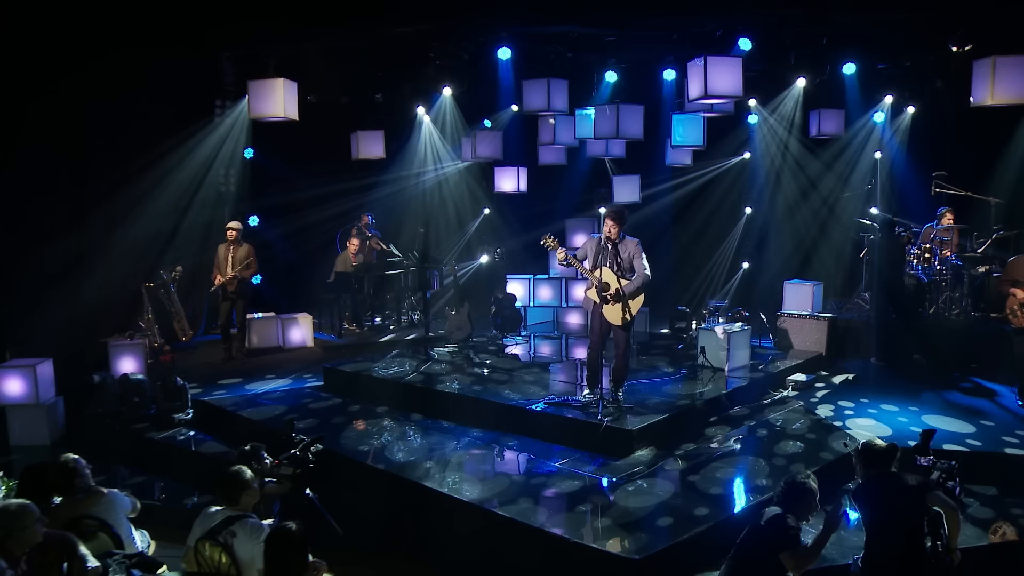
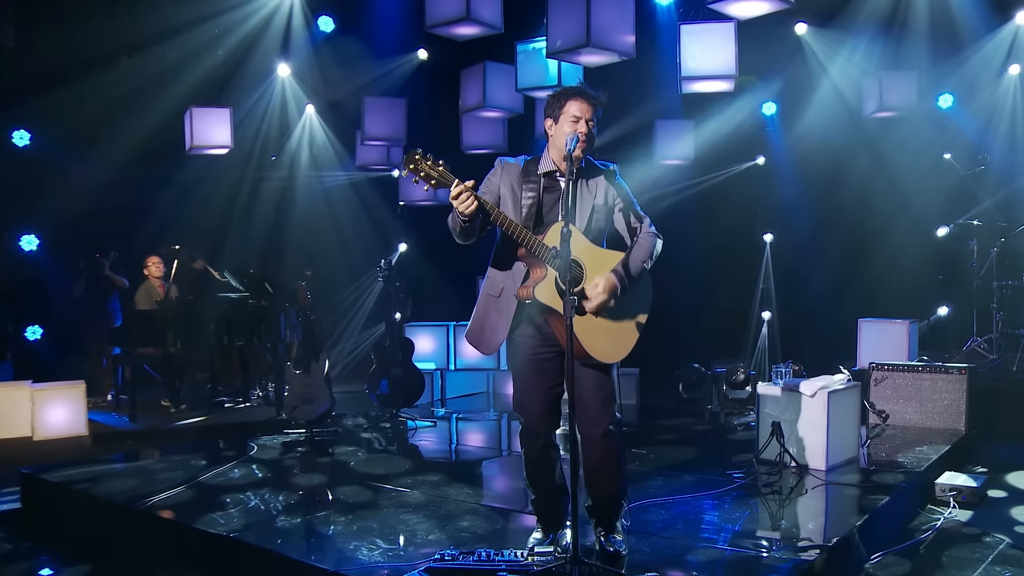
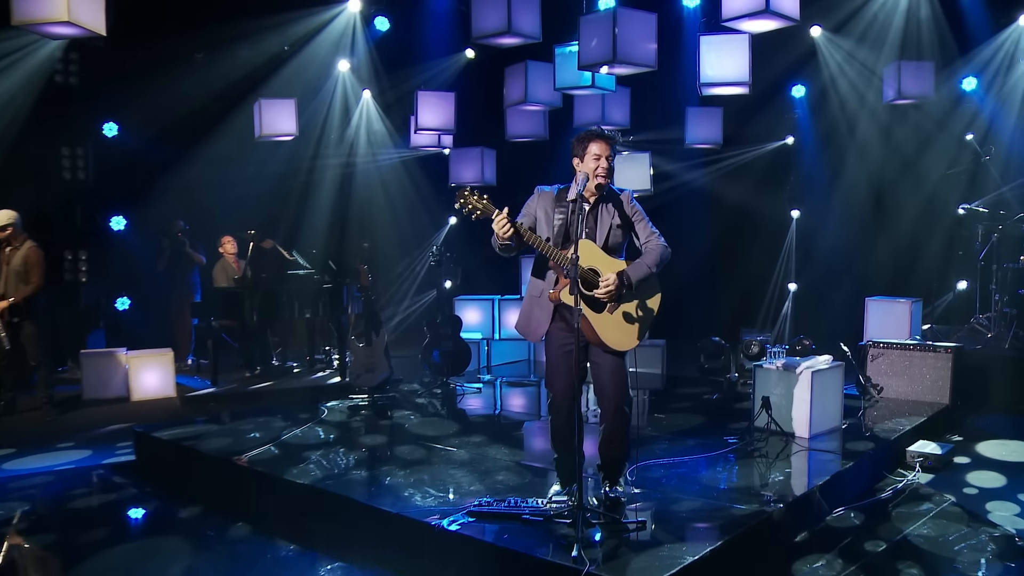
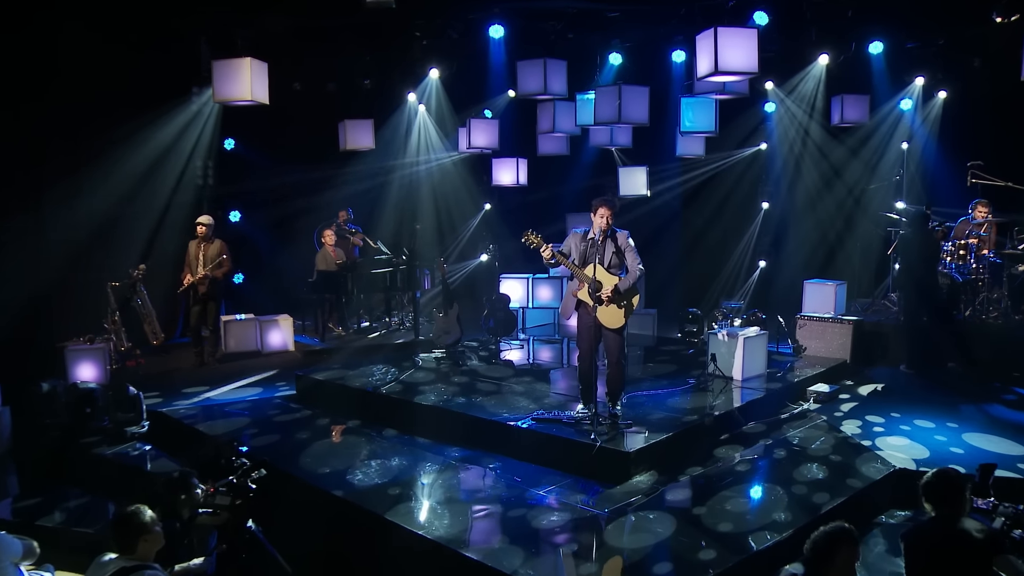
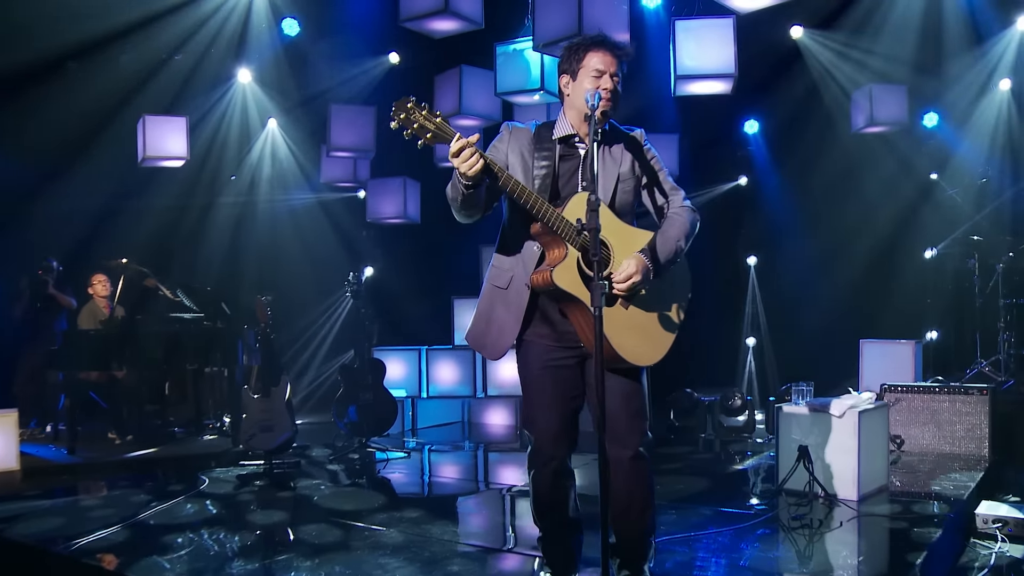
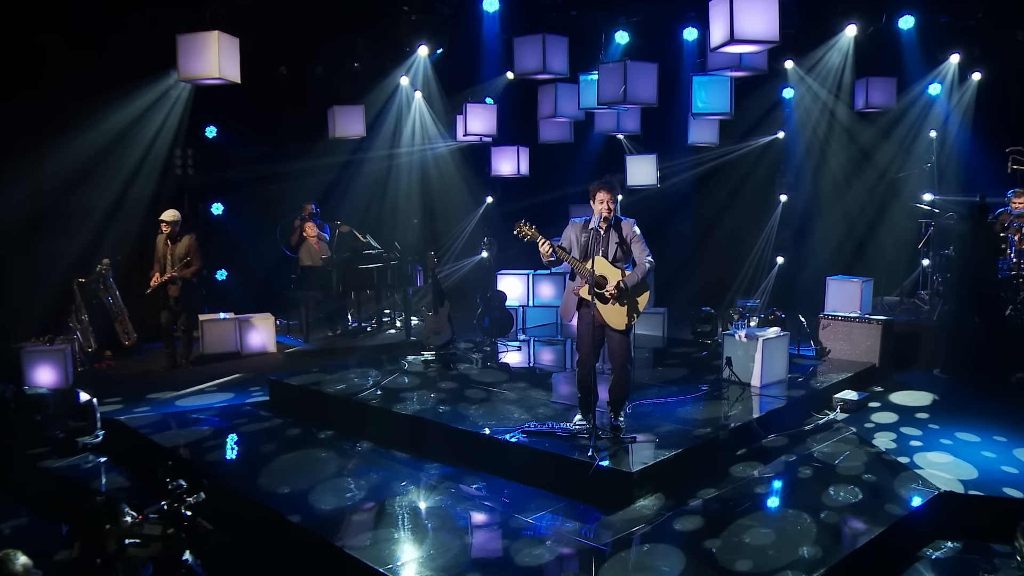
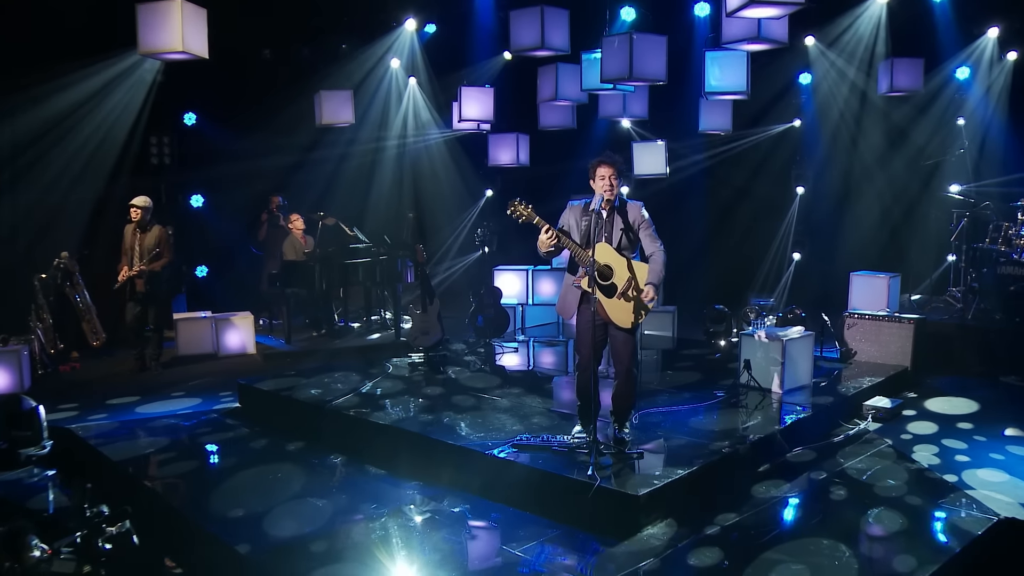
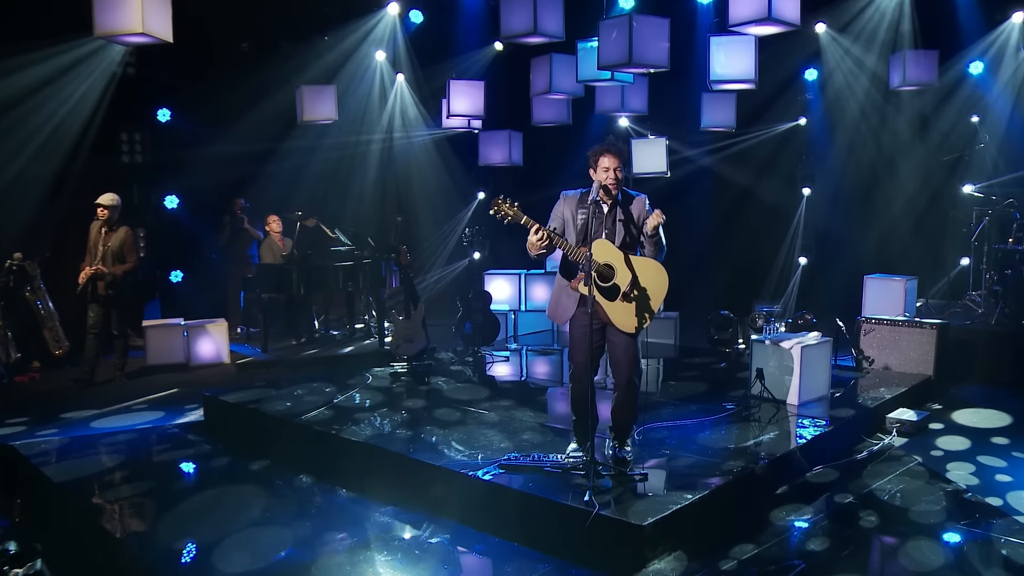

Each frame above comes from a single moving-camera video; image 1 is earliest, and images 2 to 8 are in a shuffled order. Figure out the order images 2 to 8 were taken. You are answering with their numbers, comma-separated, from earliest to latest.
4, 6, 7, 8, 3, 2, 5
